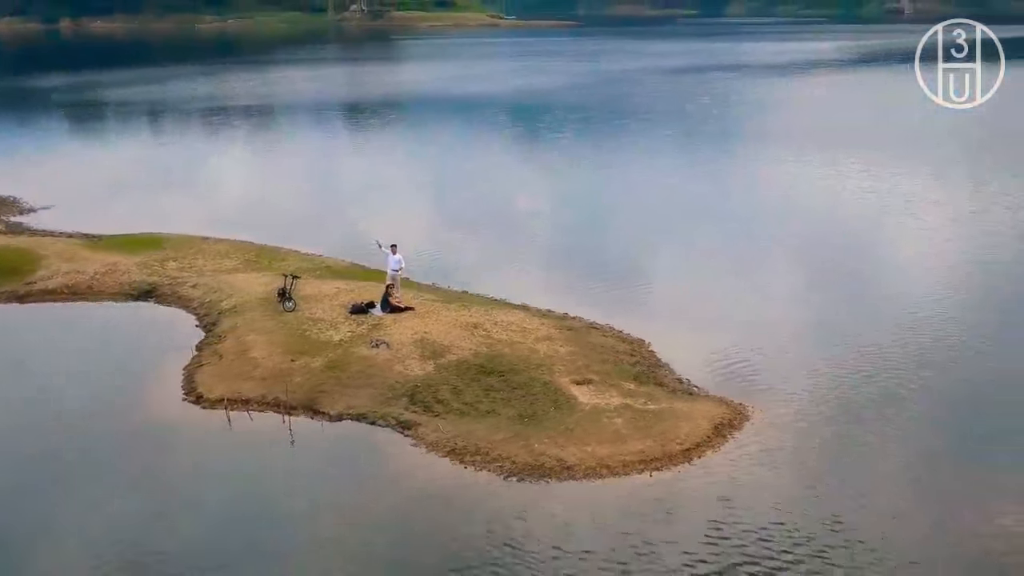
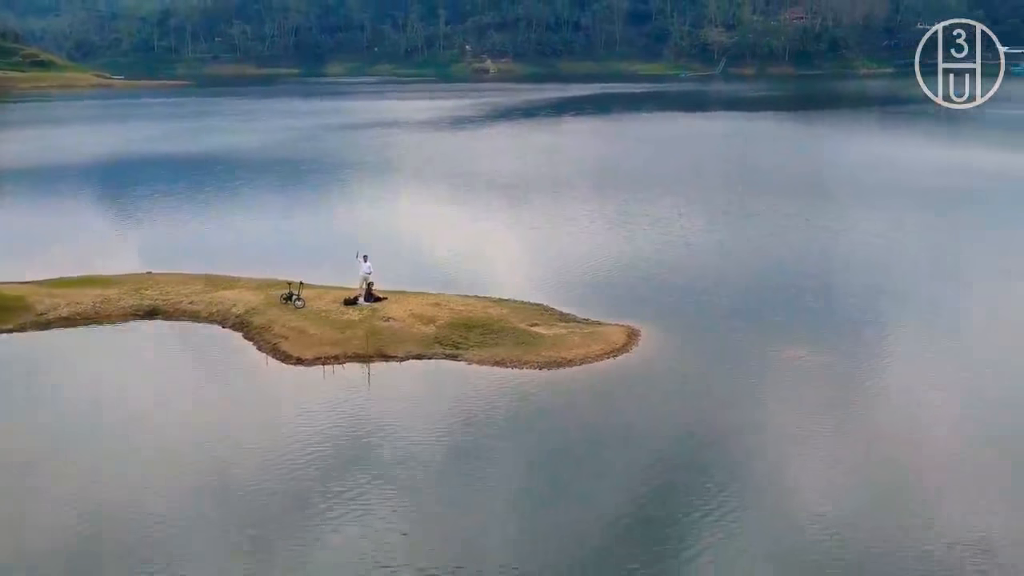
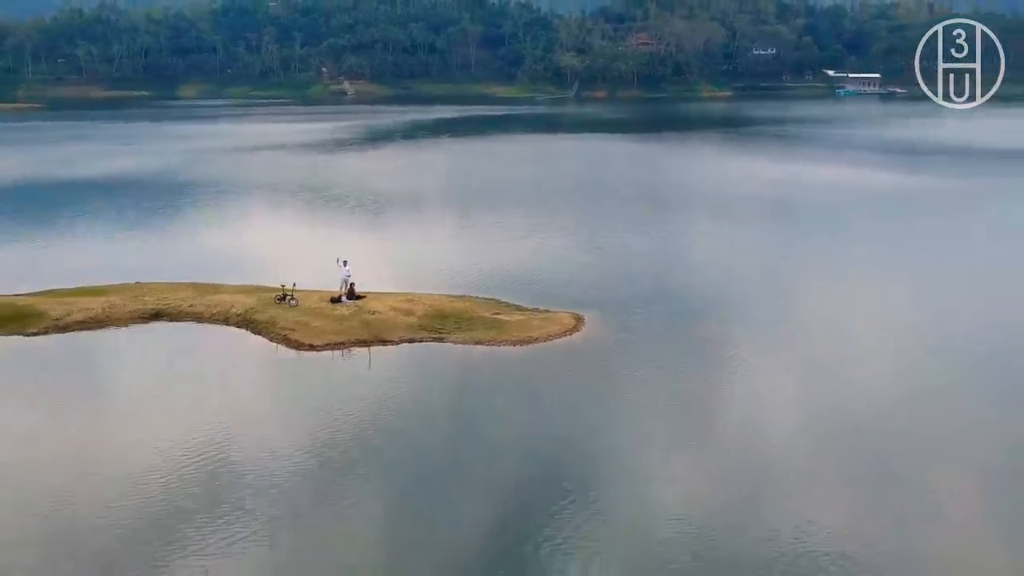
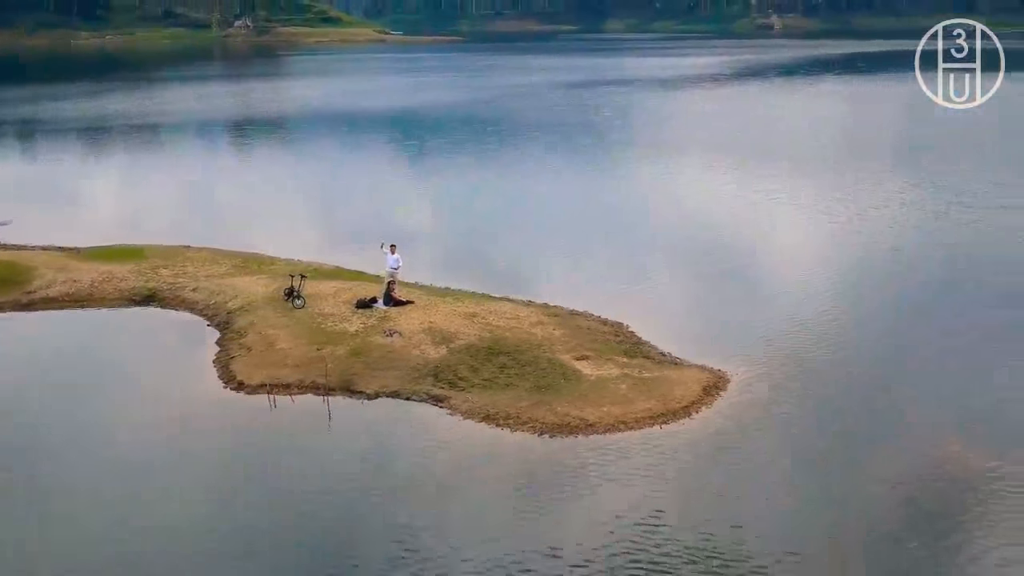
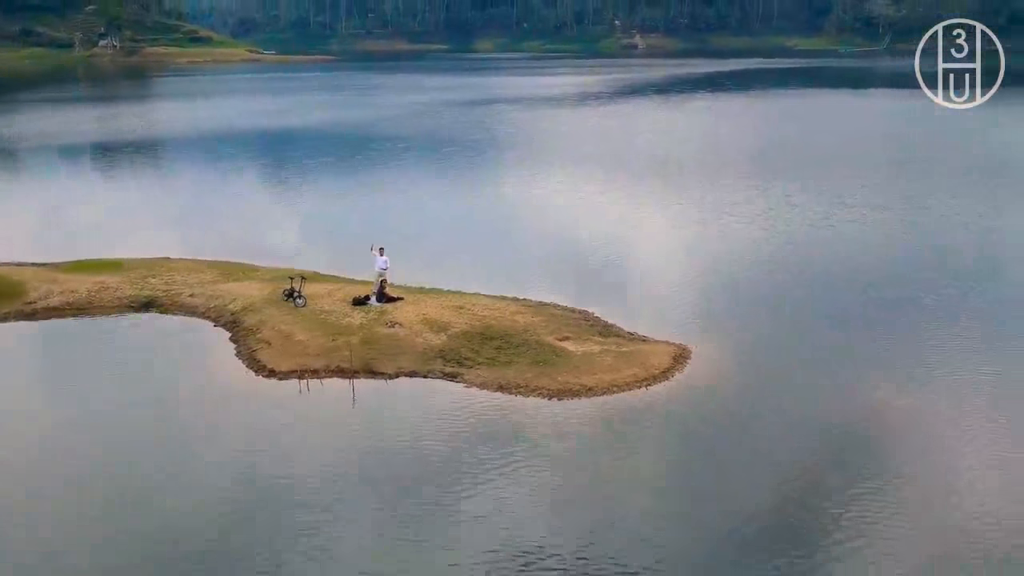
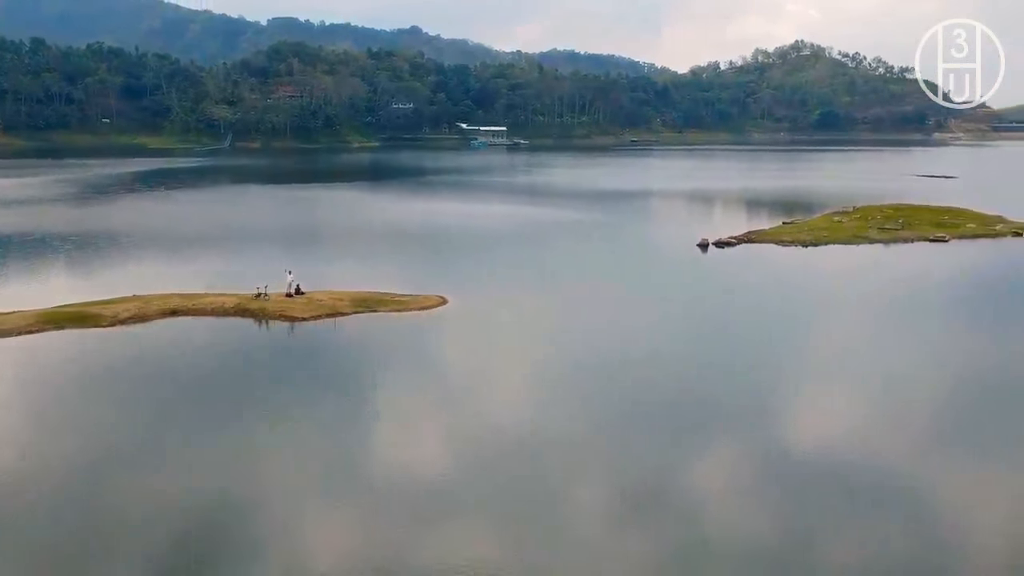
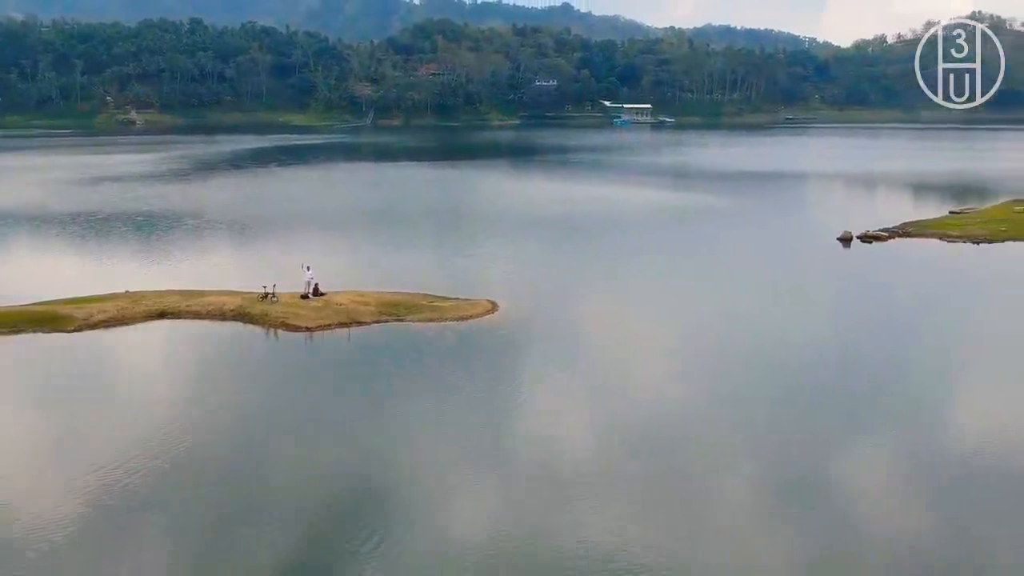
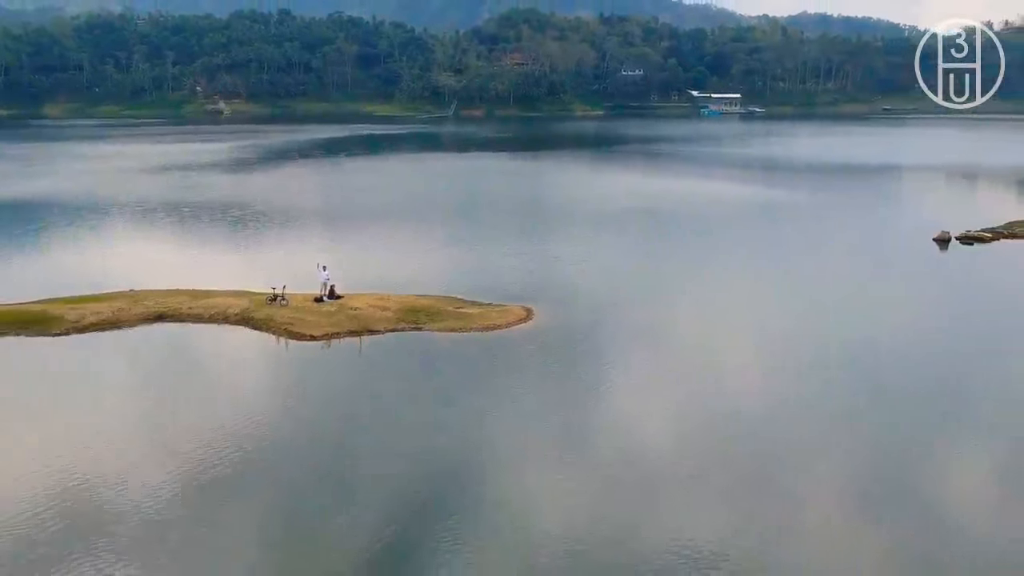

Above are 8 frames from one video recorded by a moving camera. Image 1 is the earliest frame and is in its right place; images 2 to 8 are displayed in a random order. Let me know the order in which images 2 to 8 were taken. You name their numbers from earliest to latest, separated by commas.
4, 5, 2, 3, 8, 7, 6
